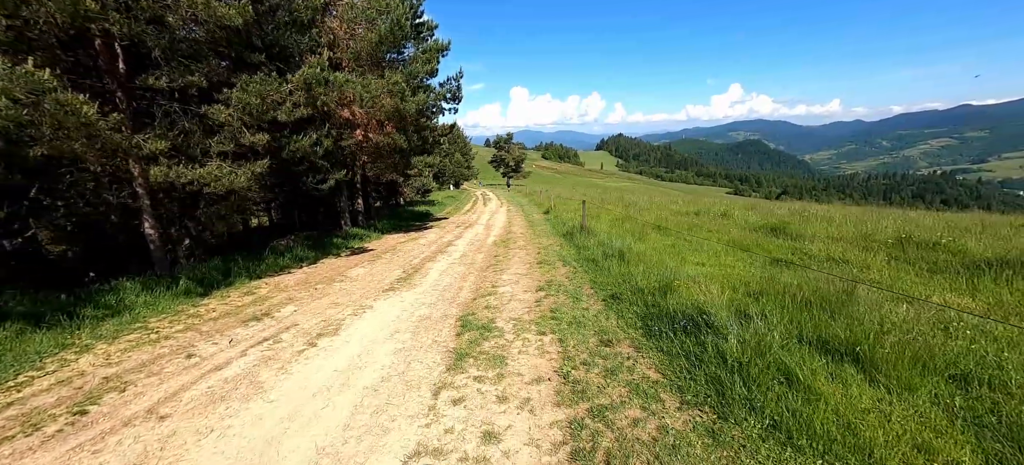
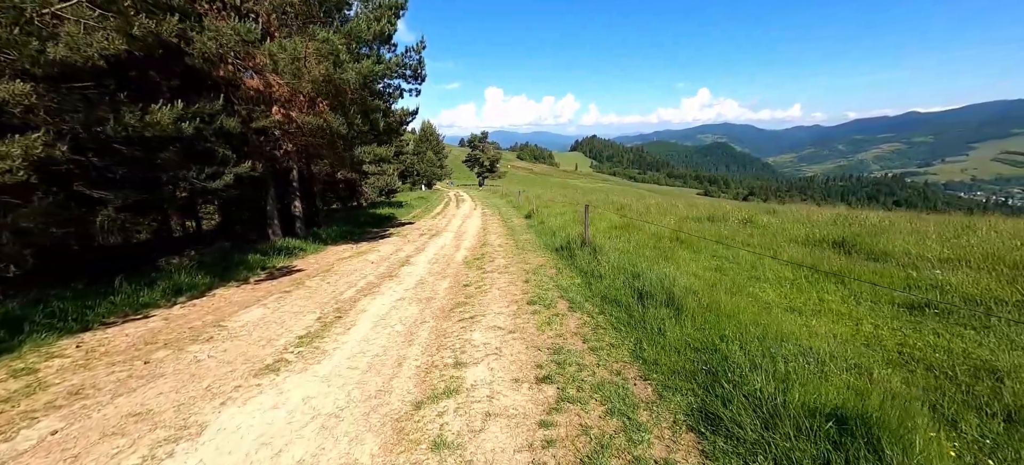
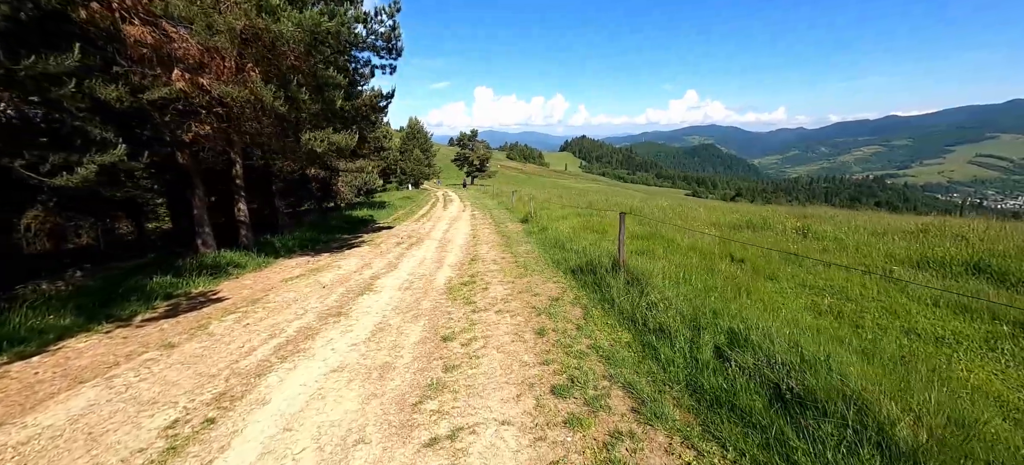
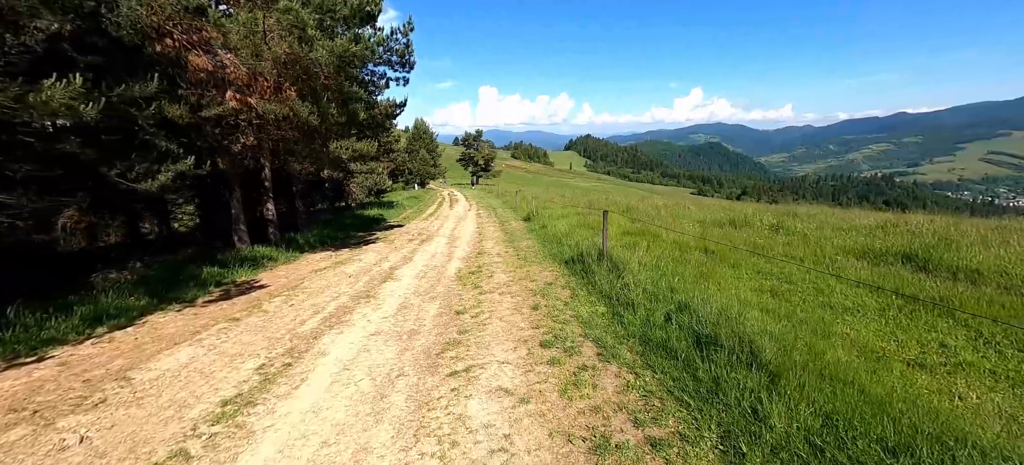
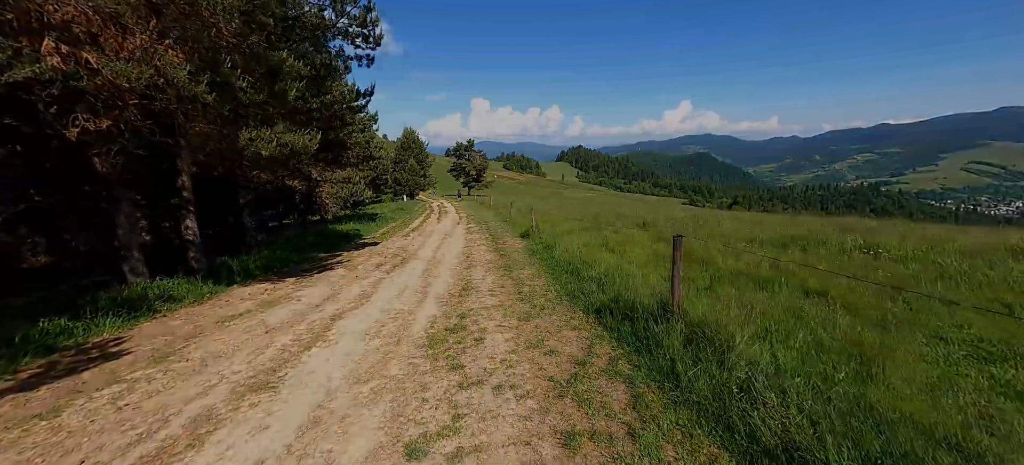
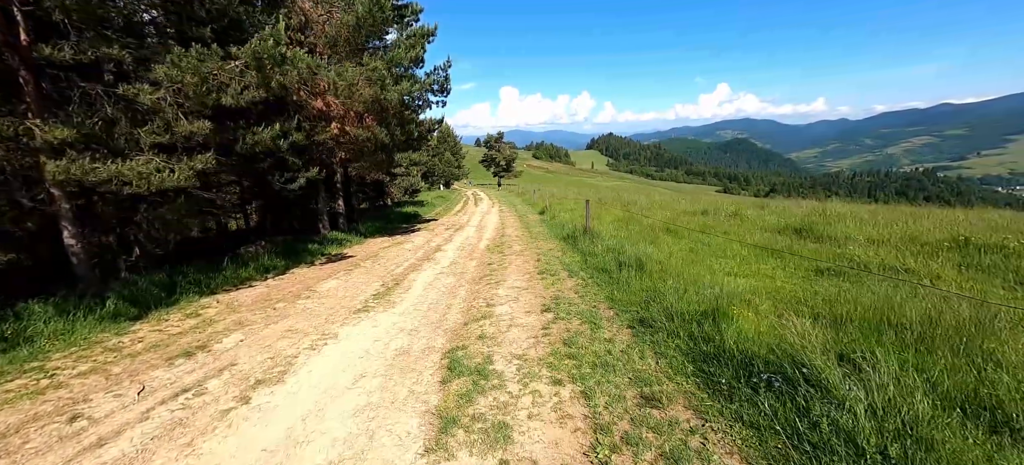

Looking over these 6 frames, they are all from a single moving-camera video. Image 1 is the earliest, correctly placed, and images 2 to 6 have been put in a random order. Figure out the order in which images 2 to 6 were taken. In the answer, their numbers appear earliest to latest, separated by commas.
6, 2, 4, 3, 5
